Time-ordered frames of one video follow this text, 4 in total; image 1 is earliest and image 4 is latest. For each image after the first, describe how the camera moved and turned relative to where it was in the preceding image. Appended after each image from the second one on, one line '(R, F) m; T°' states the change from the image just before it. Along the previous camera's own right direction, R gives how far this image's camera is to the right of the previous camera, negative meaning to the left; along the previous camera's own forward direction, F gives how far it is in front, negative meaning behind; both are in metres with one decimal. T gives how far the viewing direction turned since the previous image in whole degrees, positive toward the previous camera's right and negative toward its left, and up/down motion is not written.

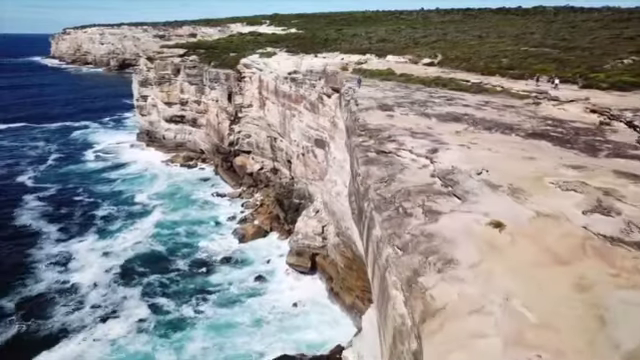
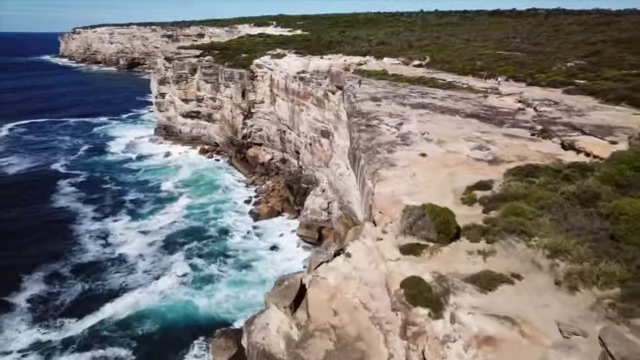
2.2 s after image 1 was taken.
(-0.2, -6.3) m; 0°
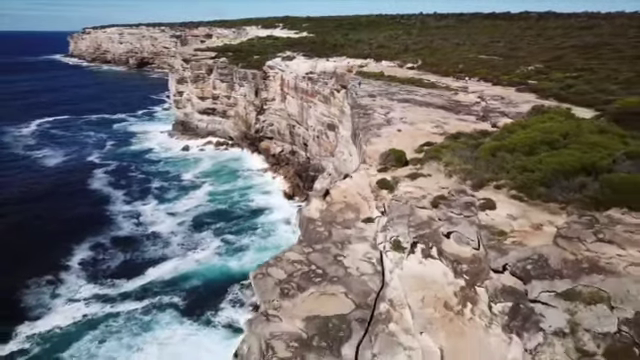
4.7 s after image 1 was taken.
(-0.3, -7.1) m; 0°
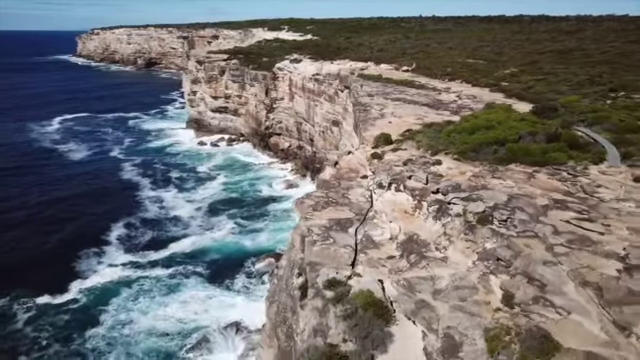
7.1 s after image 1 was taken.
(-0.3, -6.4) m; 0°
